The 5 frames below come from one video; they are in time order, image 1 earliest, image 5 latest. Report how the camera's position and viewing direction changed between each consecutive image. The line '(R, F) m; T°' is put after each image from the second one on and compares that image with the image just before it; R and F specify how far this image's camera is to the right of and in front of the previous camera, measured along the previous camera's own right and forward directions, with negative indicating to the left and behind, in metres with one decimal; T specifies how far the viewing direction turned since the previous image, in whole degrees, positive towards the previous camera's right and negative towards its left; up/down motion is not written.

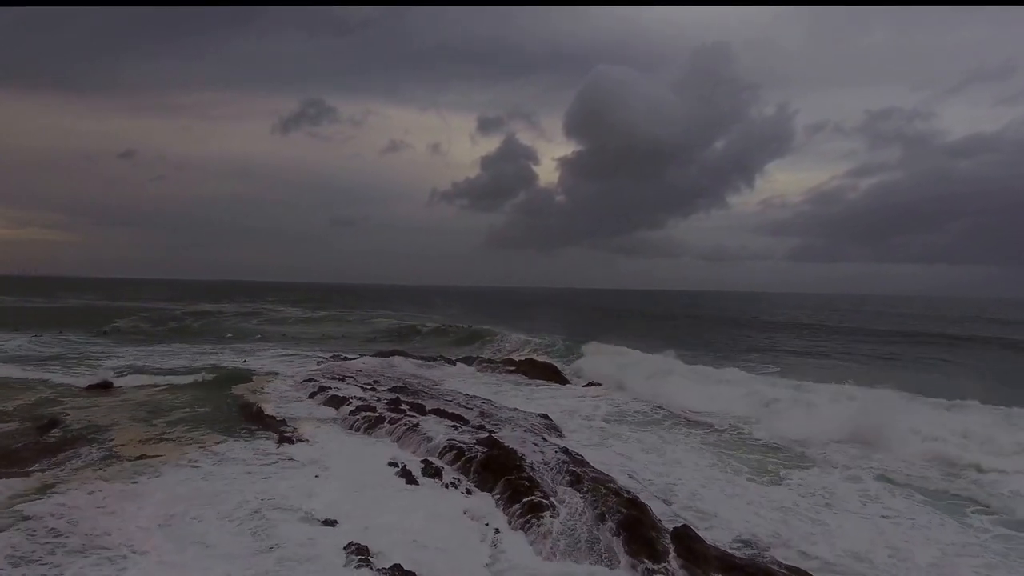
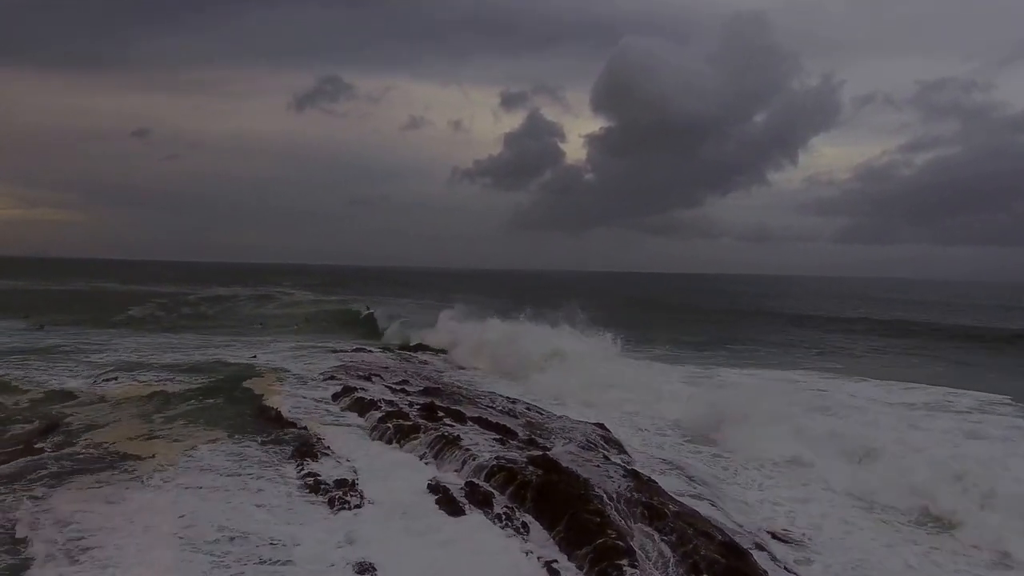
(-0.7, +1.9) m; -1°
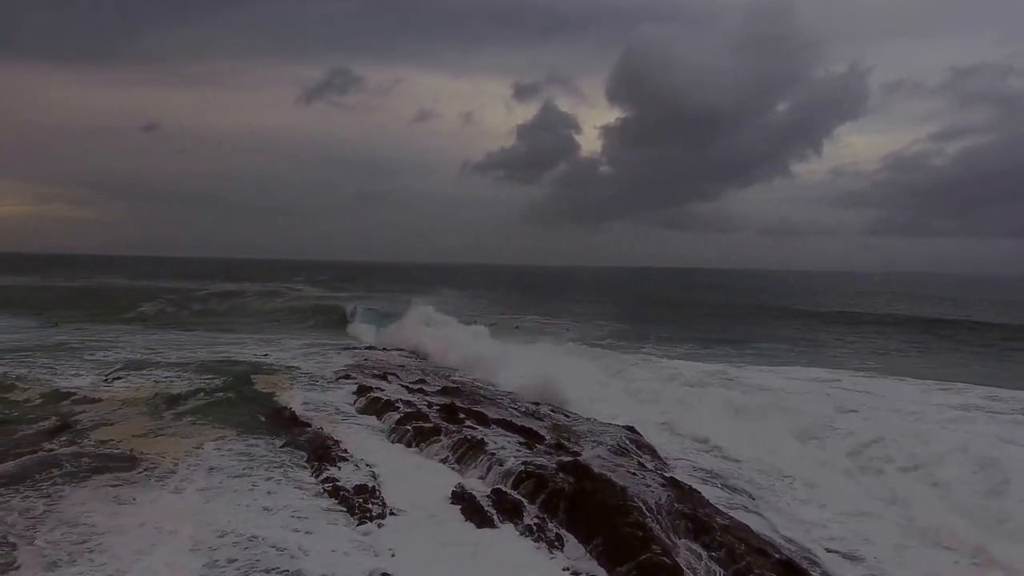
(-0.3, +0.7) m; -1°
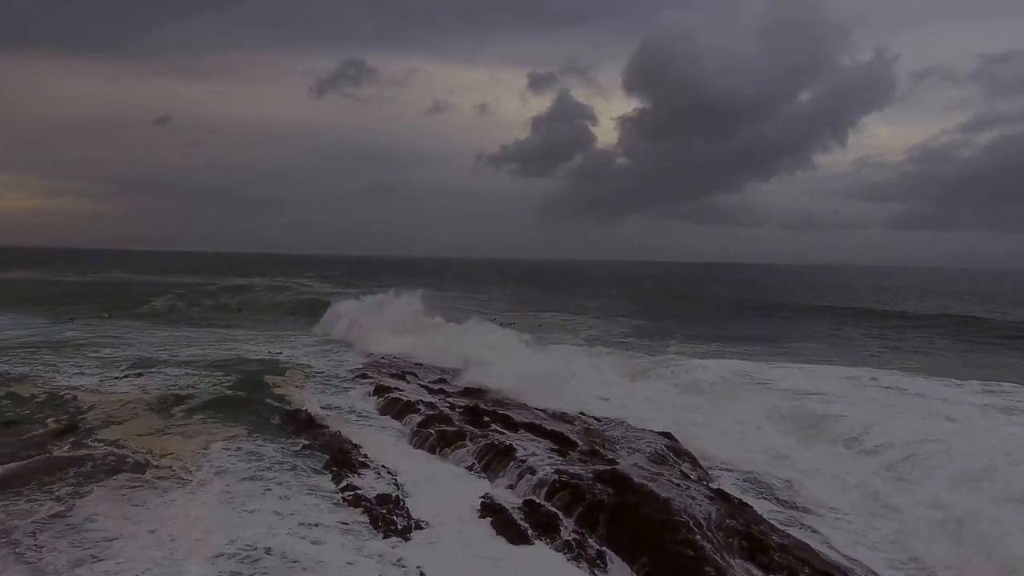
(-0.3, +0.7) m; -1°
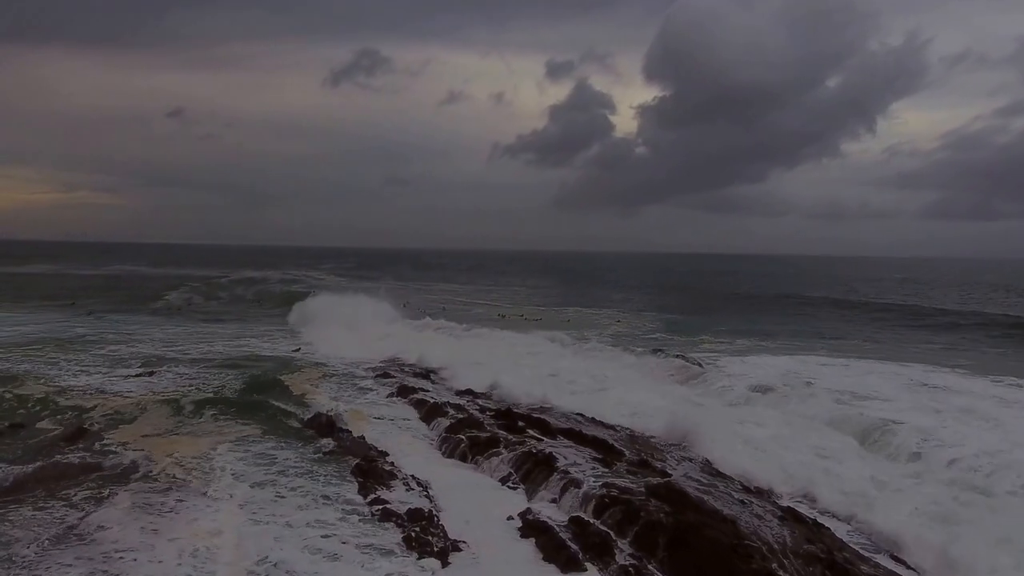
(-0.4, +0.9) m; -1°
